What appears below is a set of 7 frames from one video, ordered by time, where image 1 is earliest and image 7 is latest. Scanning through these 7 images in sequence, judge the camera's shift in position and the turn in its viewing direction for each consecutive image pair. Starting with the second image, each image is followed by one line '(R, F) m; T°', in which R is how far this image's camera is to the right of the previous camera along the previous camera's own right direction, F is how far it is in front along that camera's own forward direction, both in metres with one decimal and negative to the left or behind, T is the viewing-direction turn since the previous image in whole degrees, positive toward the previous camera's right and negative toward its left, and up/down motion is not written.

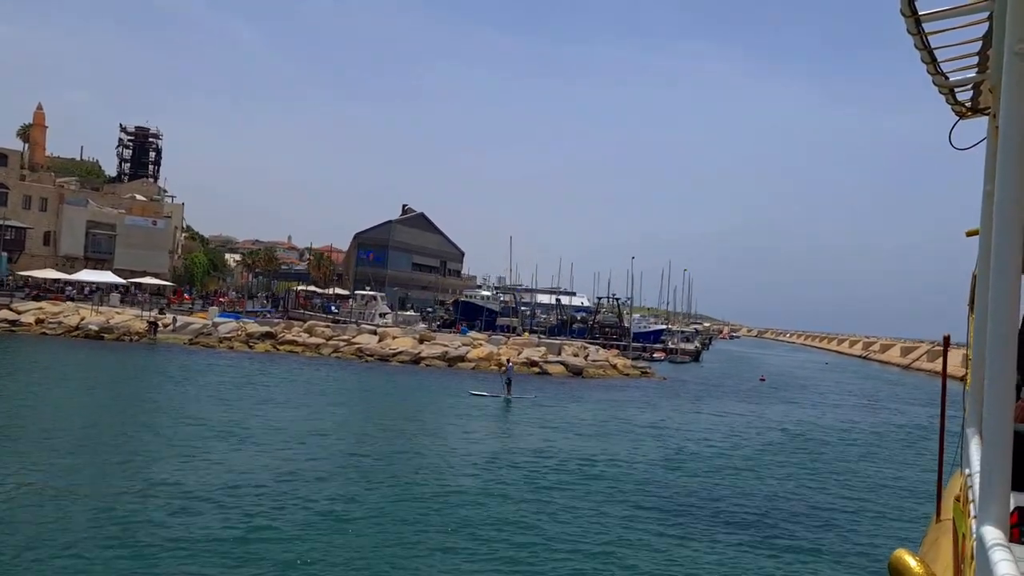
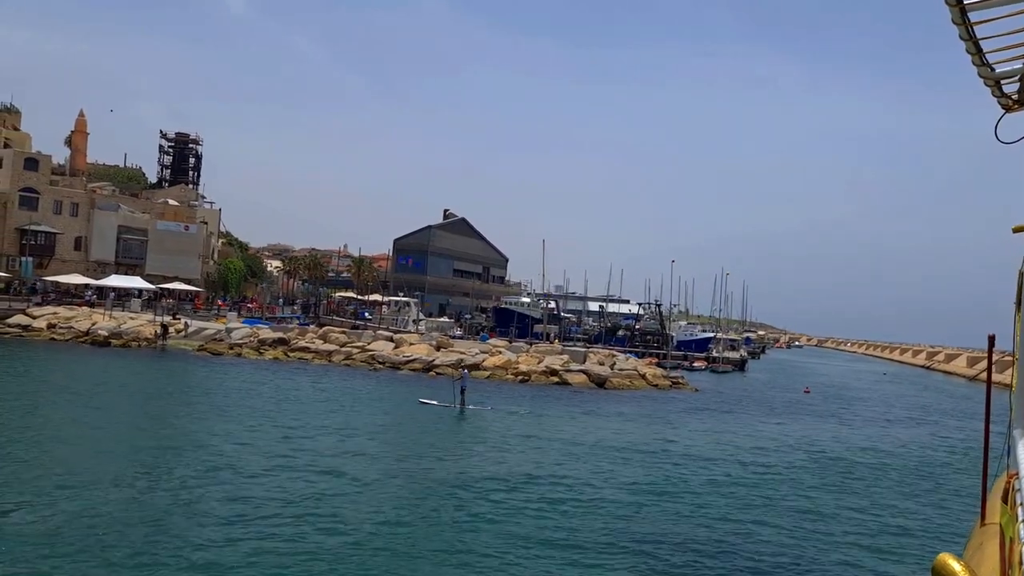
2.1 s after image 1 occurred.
(+1.9, +2.8) m; -4°
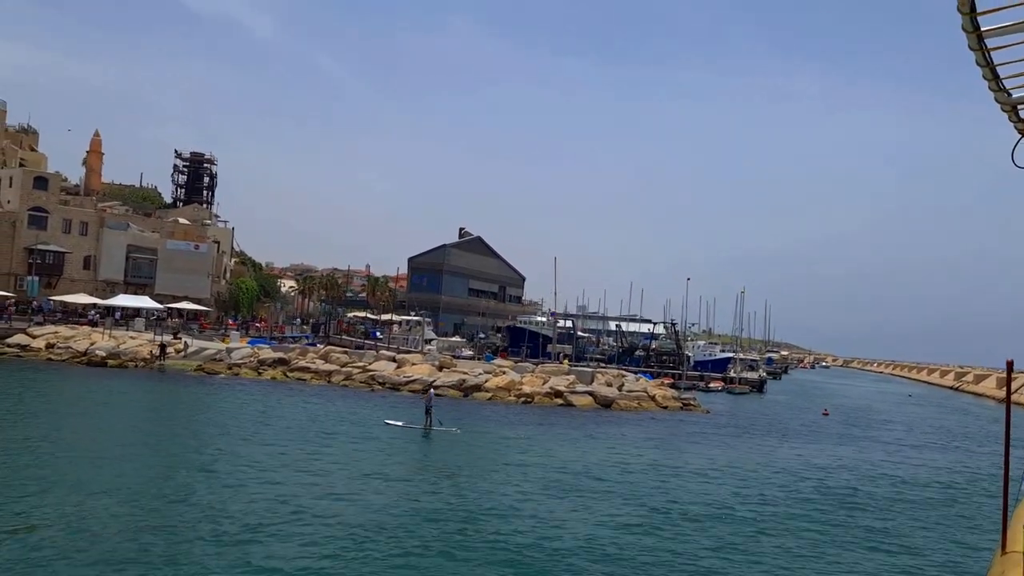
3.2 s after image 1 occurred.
(+1.0, +1.4) m; -2°
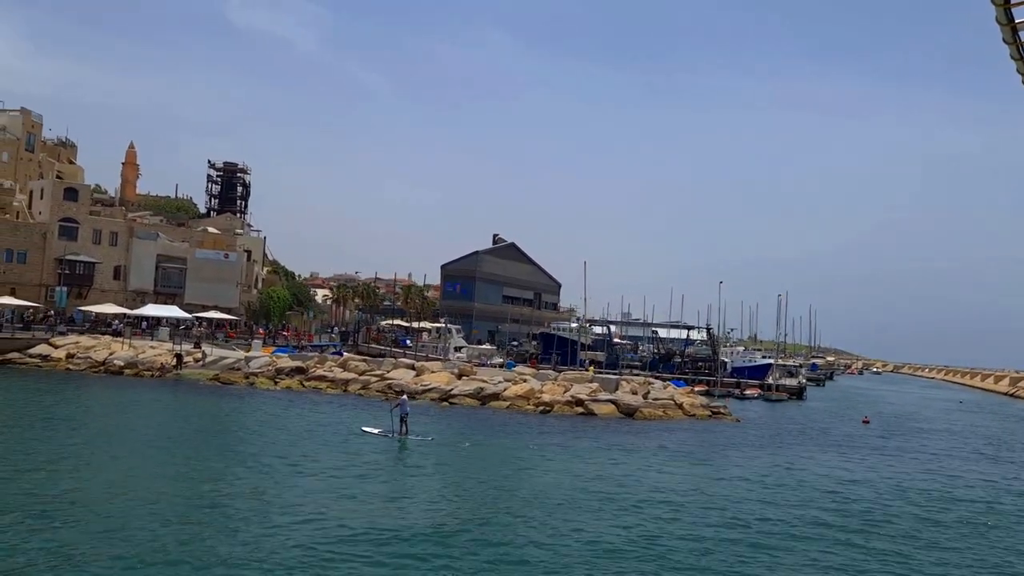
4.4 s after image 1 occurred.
(+1.1, +1.5) m; -3°
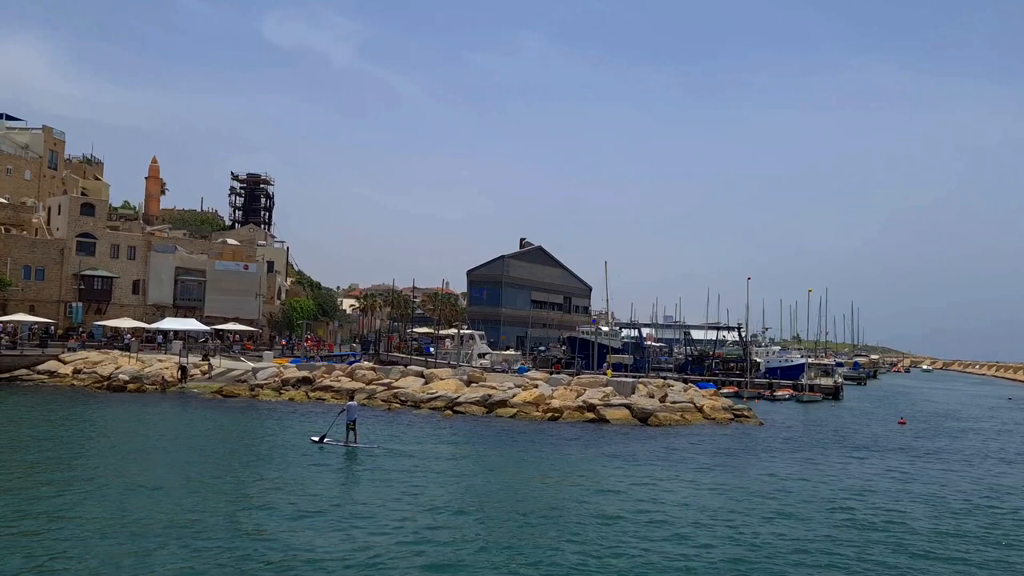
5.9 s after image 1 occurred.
(+1.5, +1.8) m; -3°
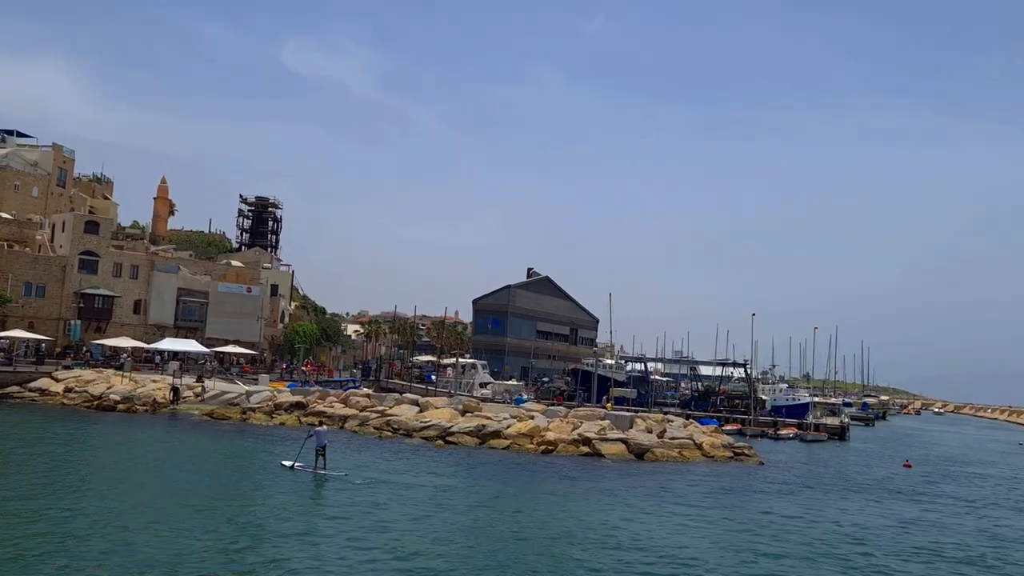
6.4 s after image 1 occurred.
(+0.5, +0.7) m; -1°
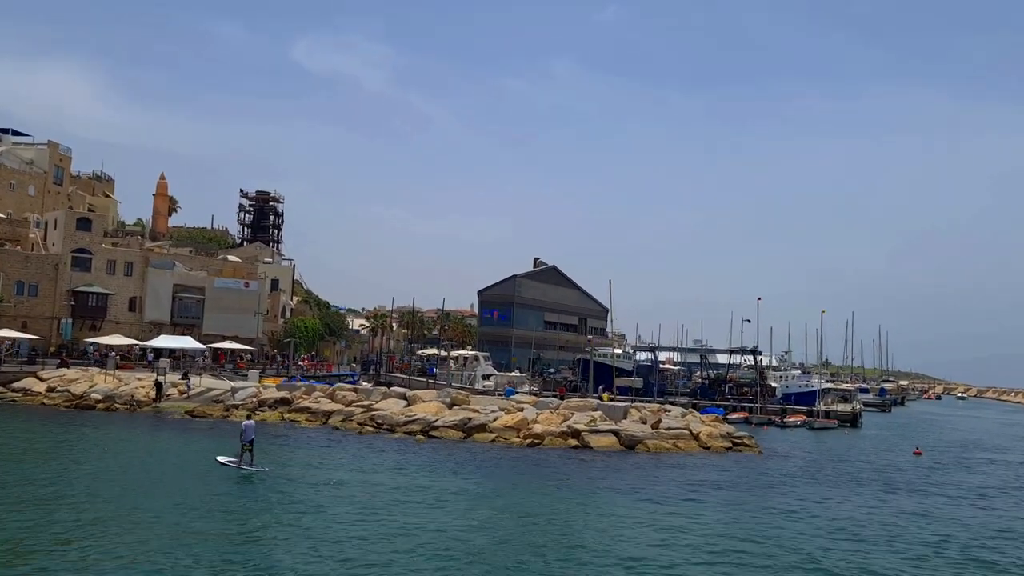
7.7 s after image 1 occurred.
(+1.4, +1.6) m; -1°
